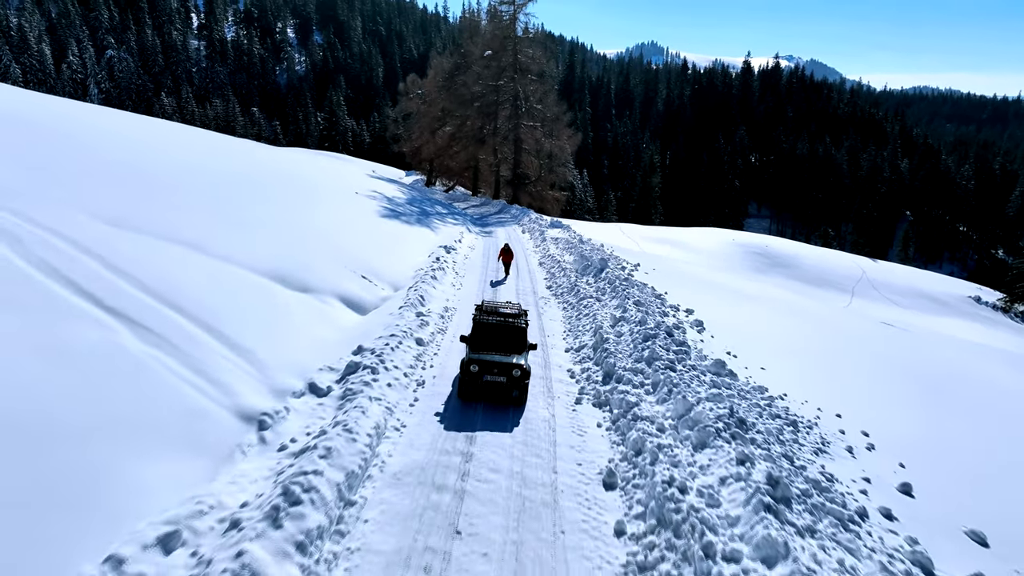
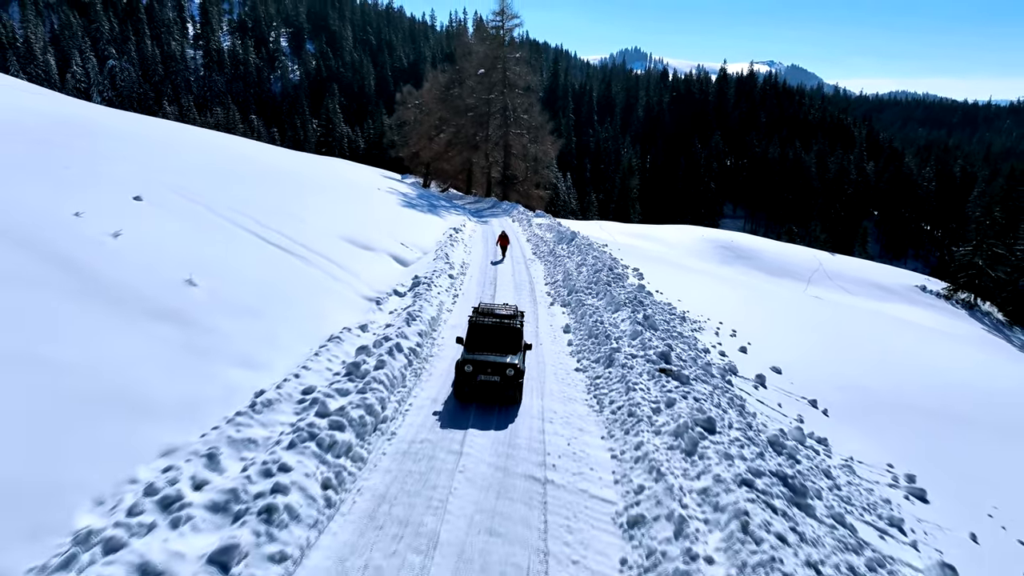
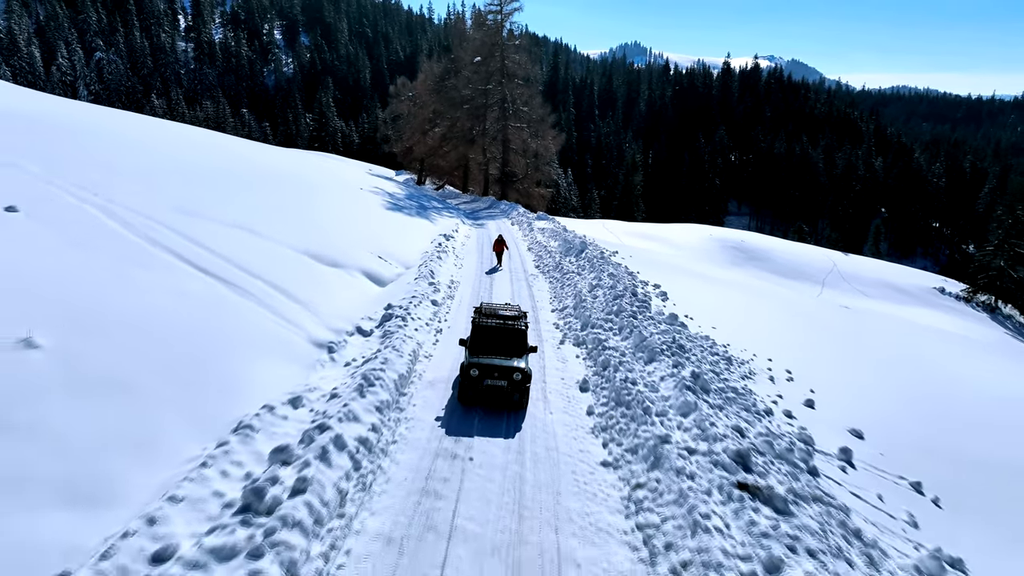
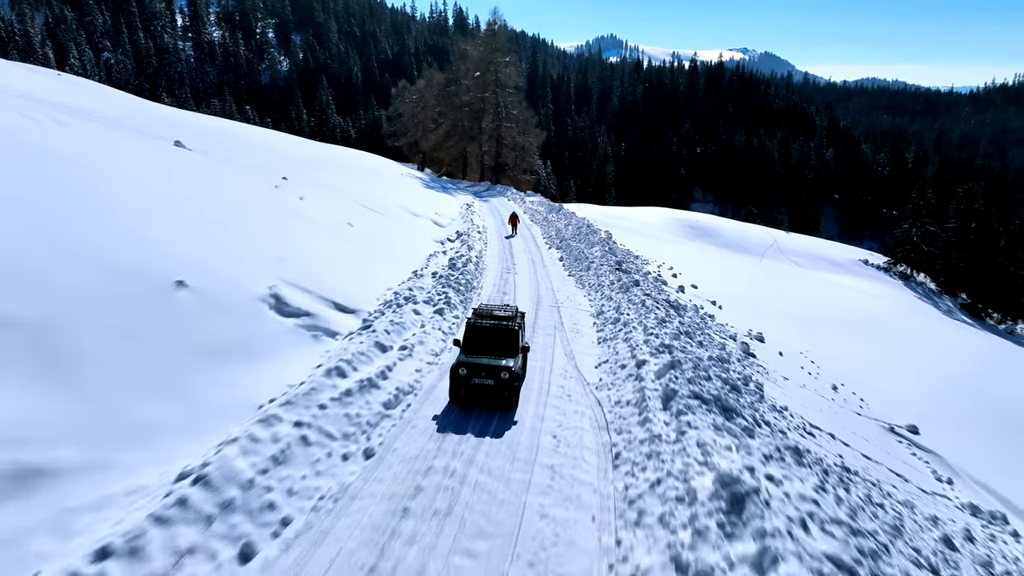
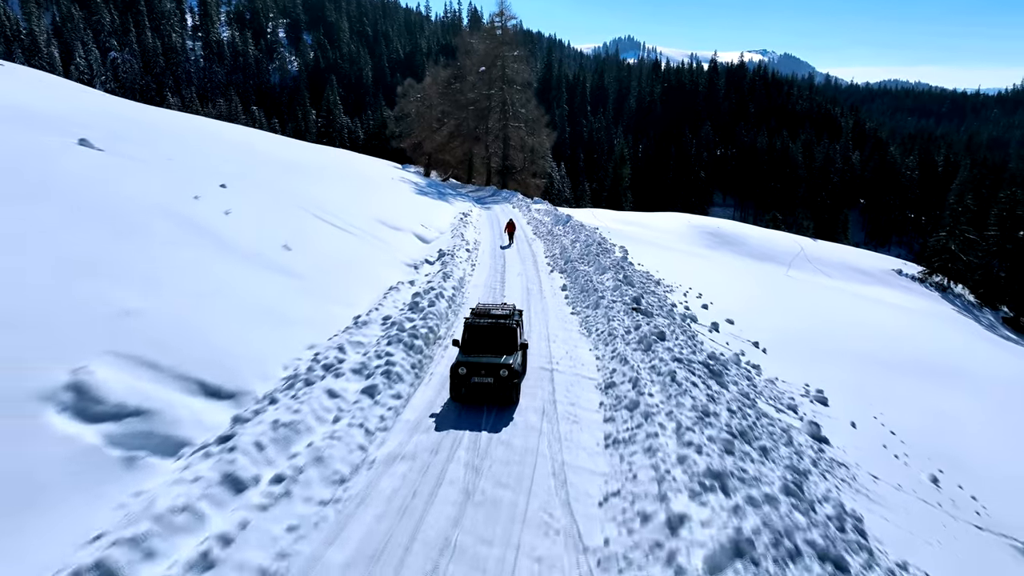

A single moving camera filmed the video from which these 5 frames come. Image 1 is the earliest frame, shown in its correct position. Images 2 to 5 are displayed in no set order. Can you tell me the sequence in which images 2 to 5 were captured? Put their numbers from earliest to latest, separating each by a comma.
3, 2, 5, 4
